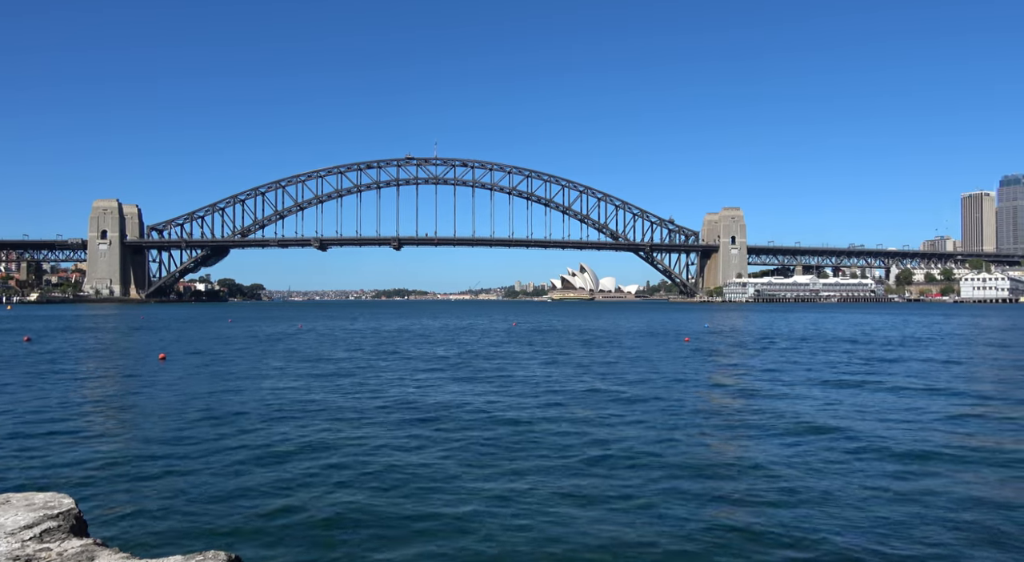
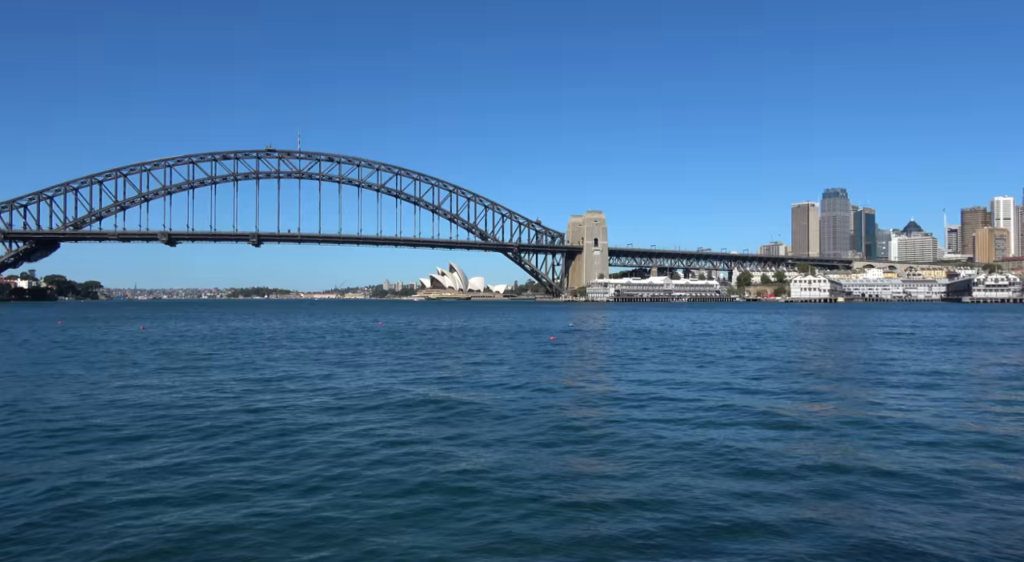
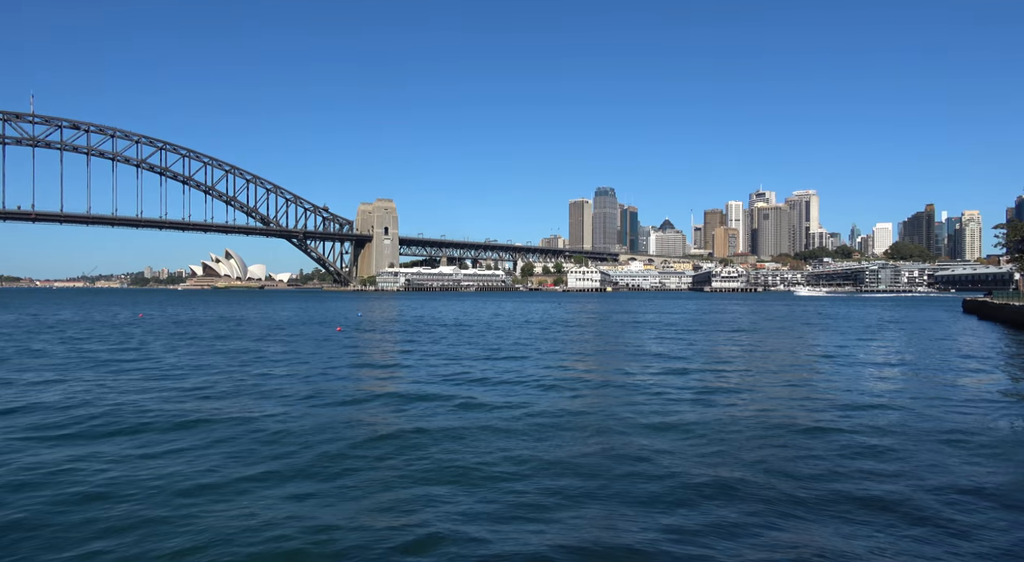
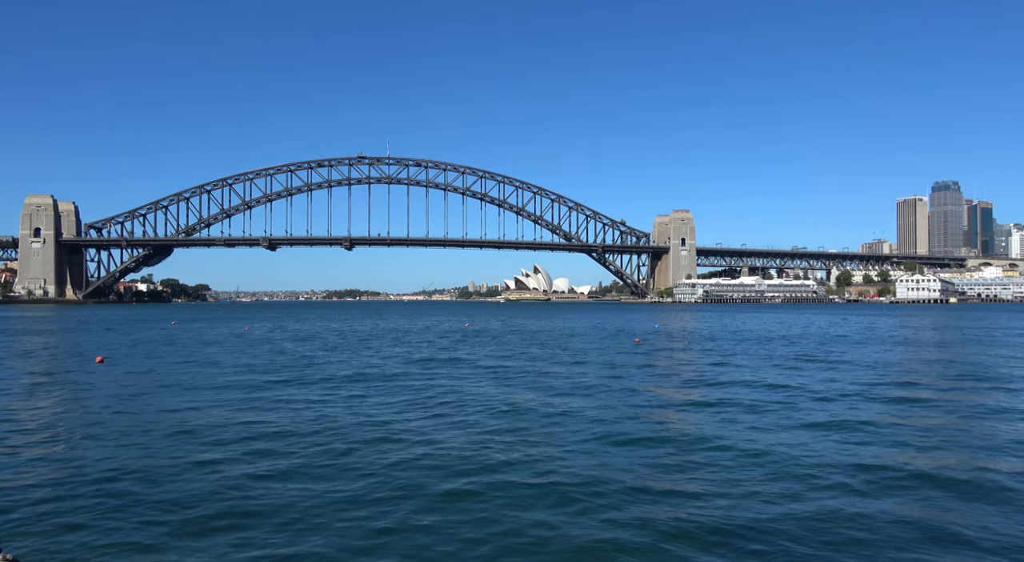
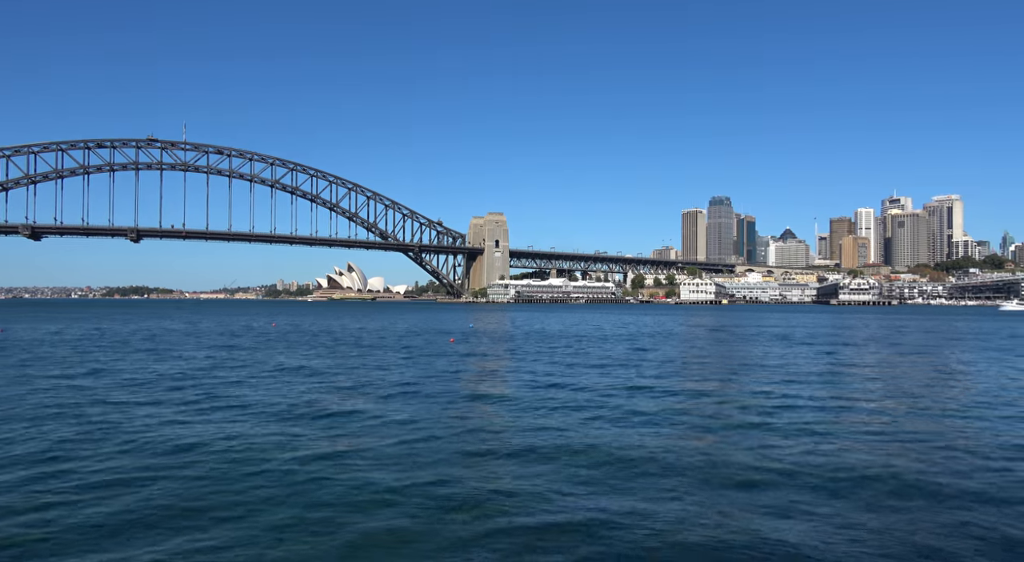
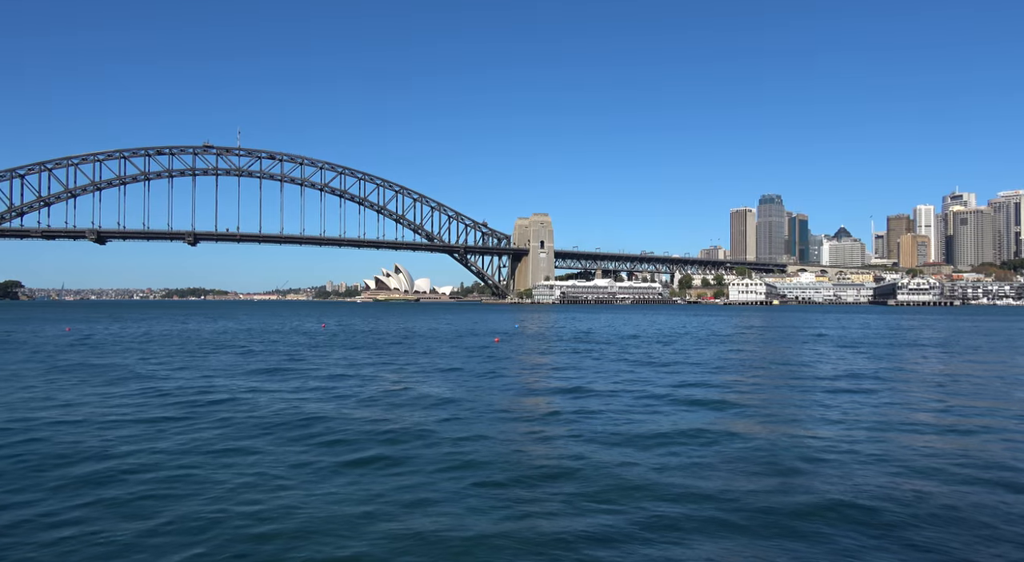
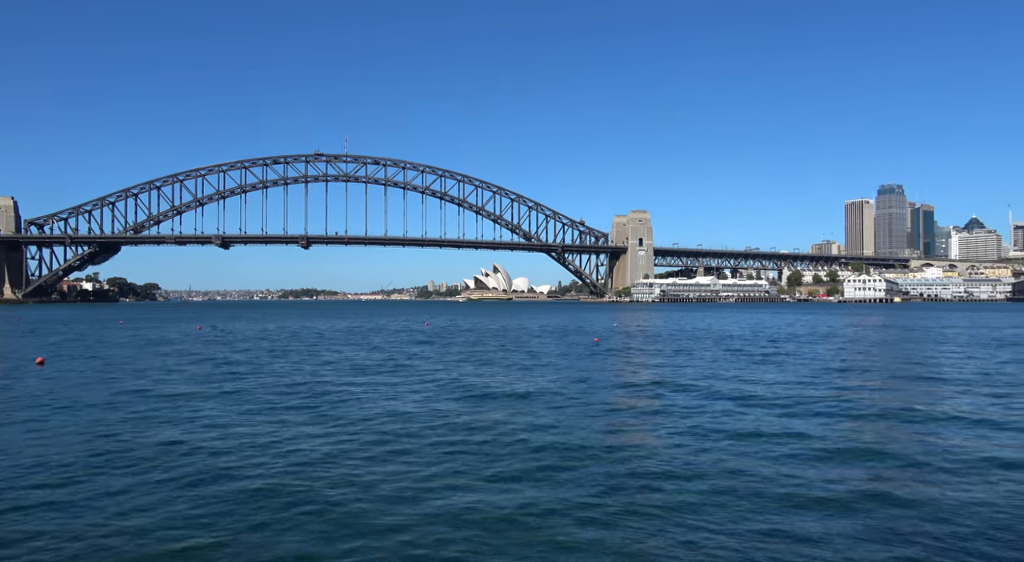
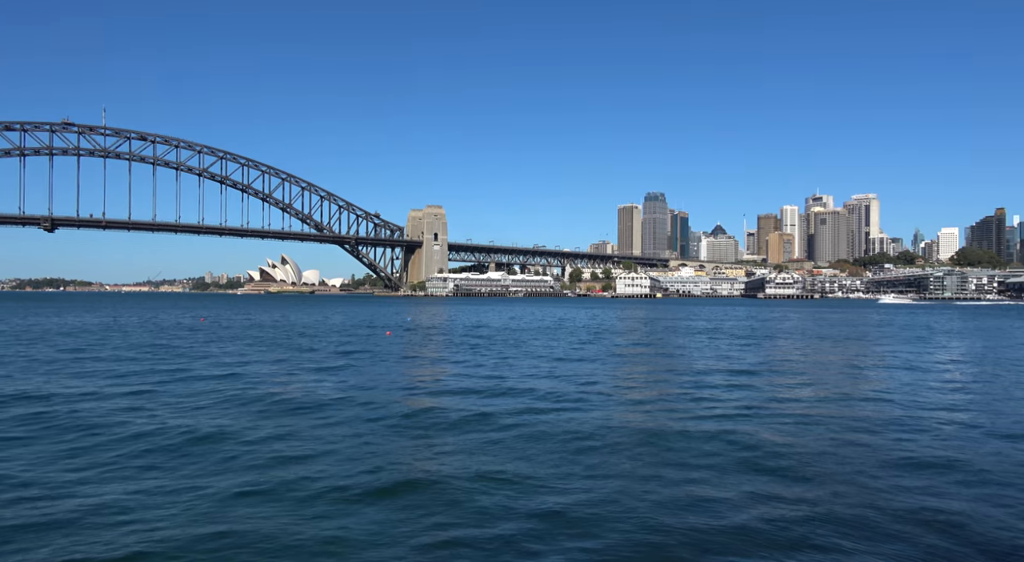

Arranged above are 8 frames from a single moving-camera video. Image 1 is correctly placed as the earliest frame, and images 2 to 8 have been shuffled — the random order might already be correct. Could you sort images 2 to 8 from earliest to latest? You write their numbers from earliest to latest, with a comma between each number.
4, 7, 2, 6, 5, 8, 3
